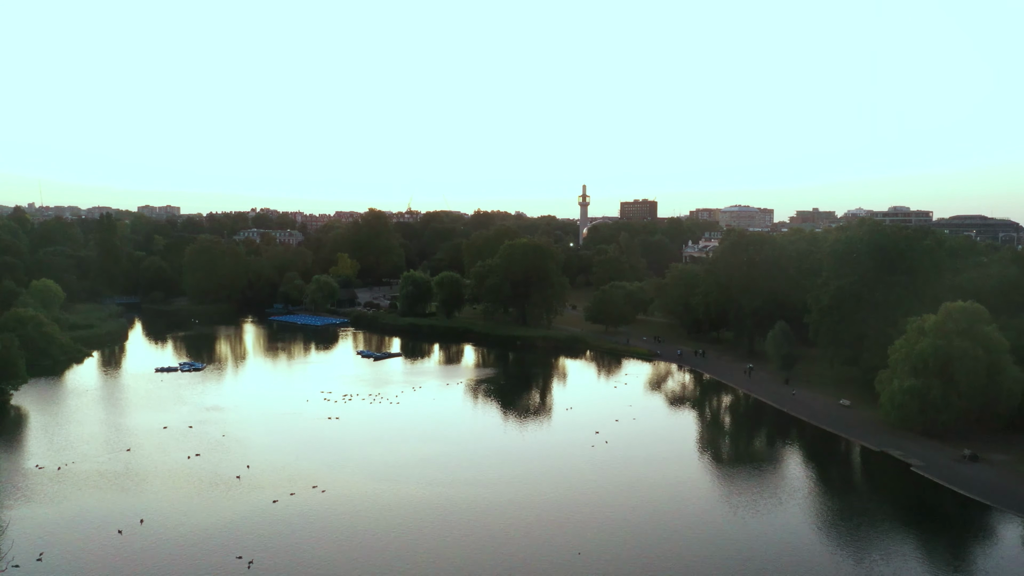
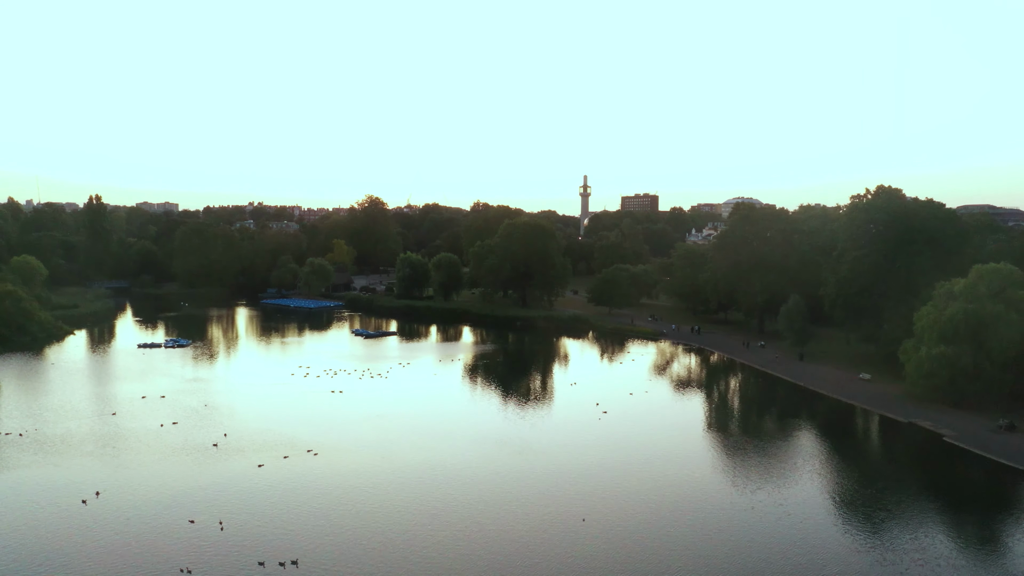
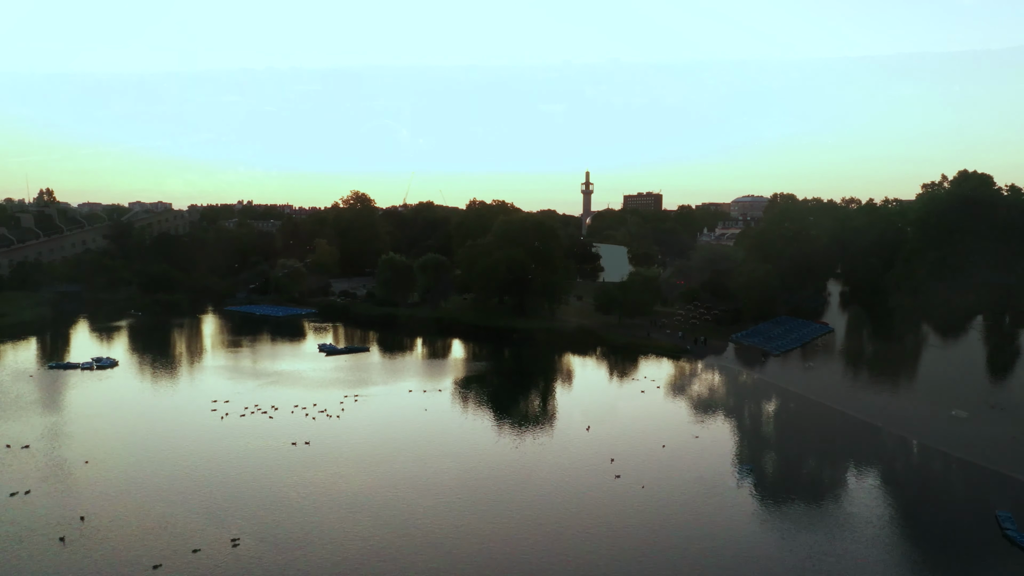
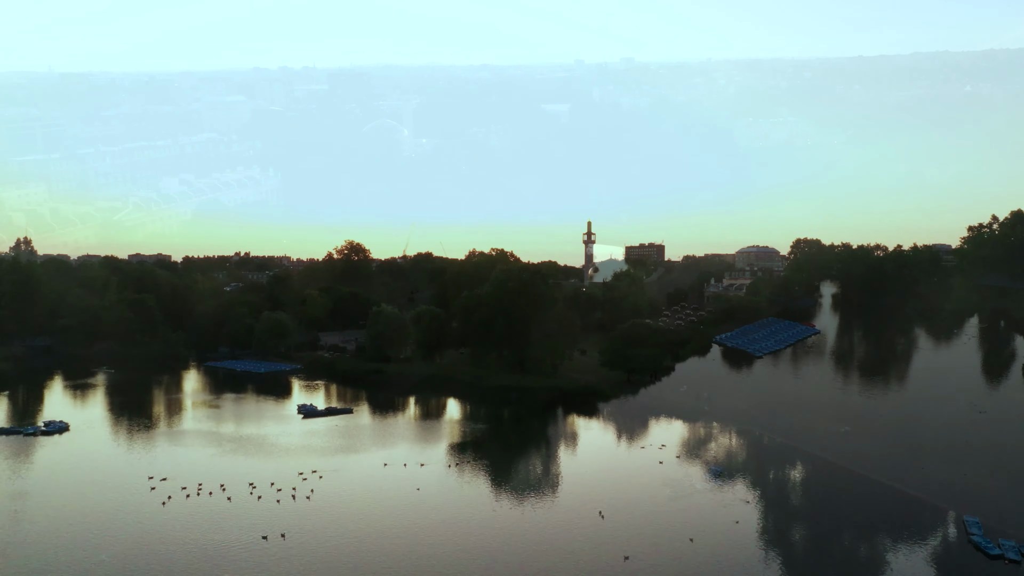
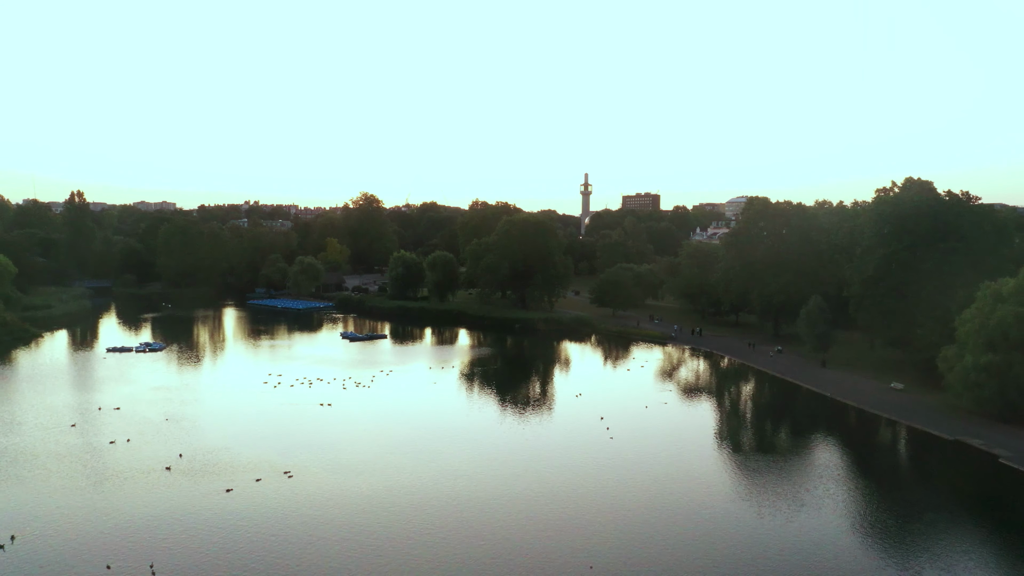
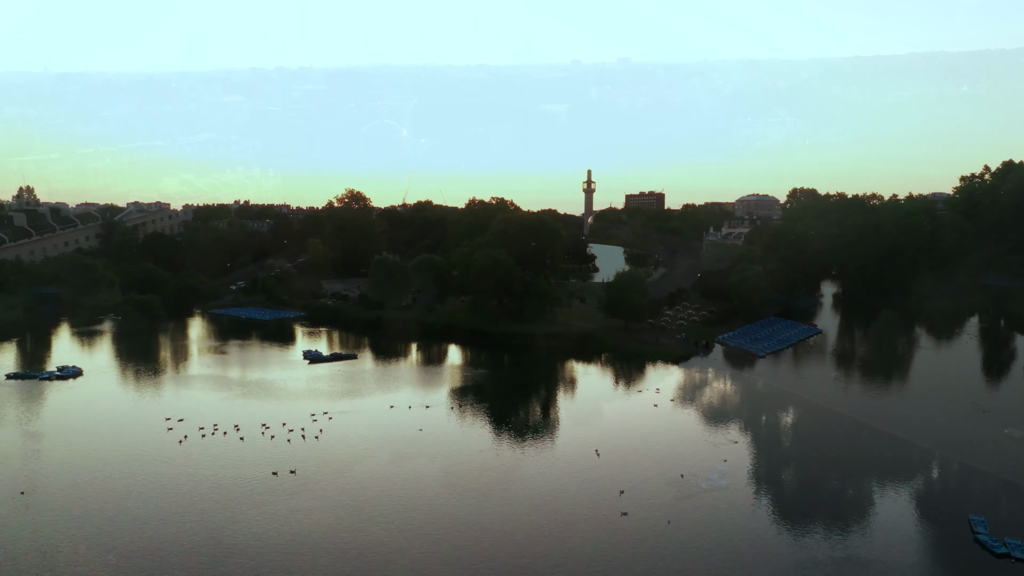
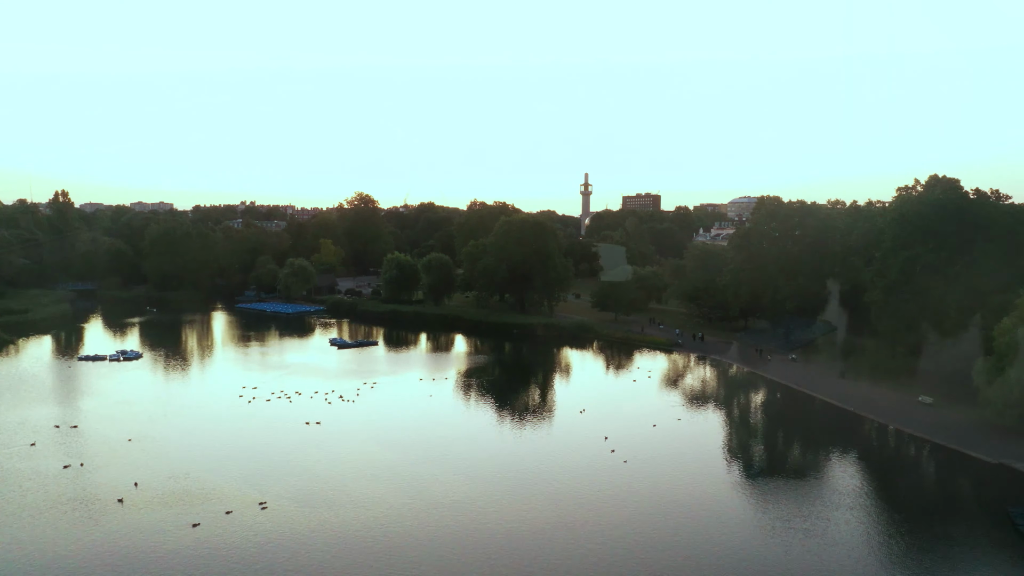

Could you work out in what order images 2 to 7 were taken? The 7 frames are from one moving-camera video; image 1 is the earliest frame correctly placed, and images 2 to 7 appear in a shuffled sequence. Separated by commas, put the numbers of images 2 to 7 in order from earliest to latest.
2, 5, 7, 3, 6, 4
